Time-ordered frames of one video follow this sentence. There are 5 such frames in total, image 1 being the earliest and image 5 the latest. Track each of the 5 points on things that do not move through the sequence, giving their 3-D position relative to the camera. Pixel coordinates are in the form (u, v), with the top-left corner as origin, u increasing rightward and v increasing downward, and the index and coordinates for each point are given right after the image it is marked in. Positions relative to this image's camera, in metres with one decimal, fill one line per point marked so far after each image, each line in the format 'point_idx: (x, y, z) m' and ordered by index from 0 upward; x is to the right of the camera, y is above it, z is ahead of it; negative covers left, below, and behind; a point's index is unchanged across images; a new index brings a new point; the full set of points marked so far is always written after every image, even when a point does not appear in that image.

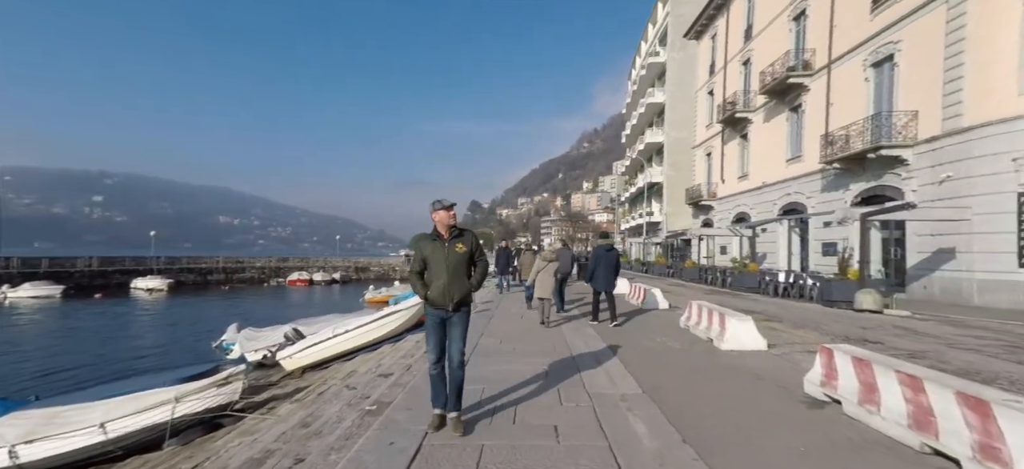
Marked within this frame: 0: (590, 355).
0: (+1.2, -1.8, +7.5) m
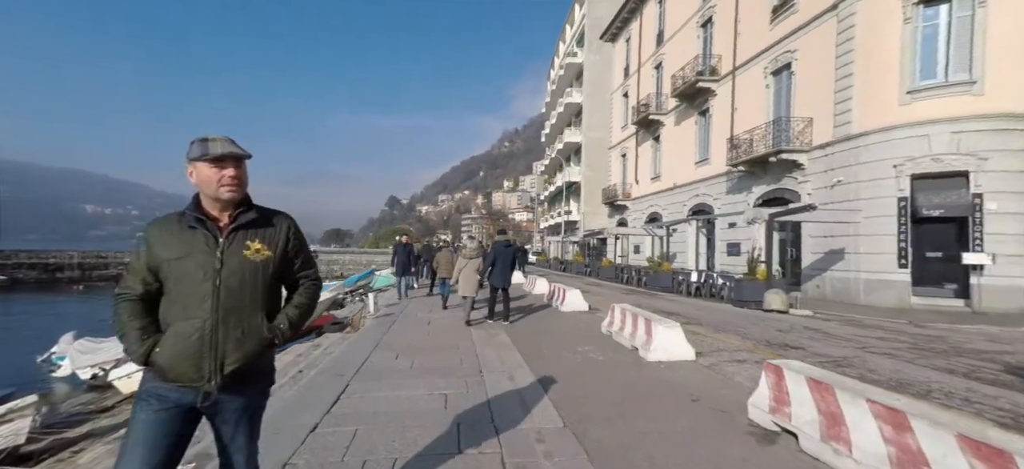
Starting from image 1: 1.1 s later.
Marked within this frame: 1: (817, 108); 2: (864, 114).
0: (-0.1, -1.8, +6.3) m
1: (+11.7, +4.8, +19.0) m
2: (+11.9, +4.1, +16.9) m
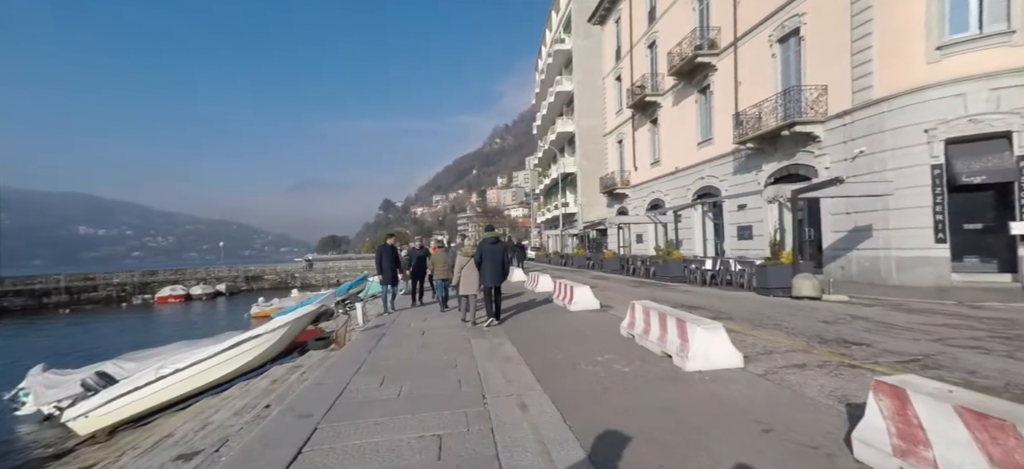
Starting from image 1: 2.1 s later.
0: (0.0, -1.7, +5.0) m
1: (+11.4, +5.6, +17.6) m
2: (+11.7, +4.9, +15.5) m
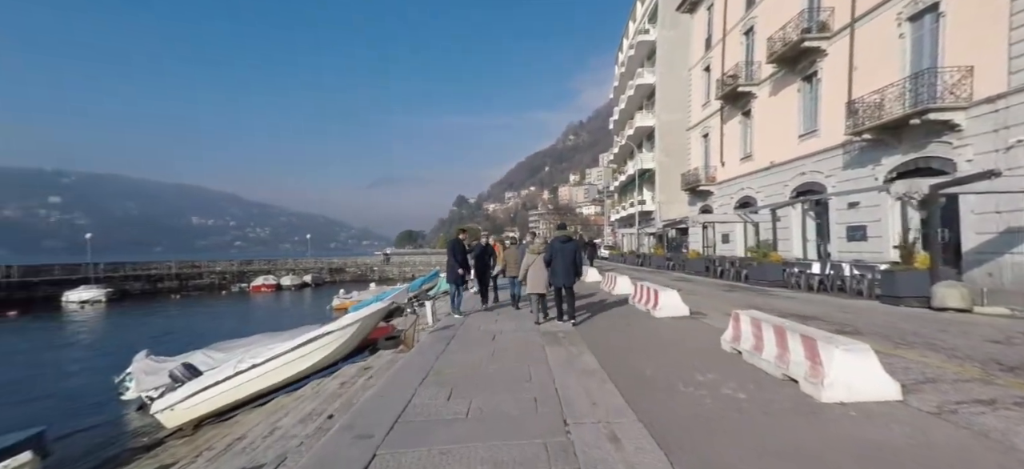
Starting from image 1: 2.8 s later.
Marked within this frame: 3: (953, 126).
0: (+0.8, -1.6, +4.0) m
1: (+13.9, +5.5, +14.9) m
2: (+13.9, +4.8, +12.7) m
3: (+13.8, +3.4, +15.6) m
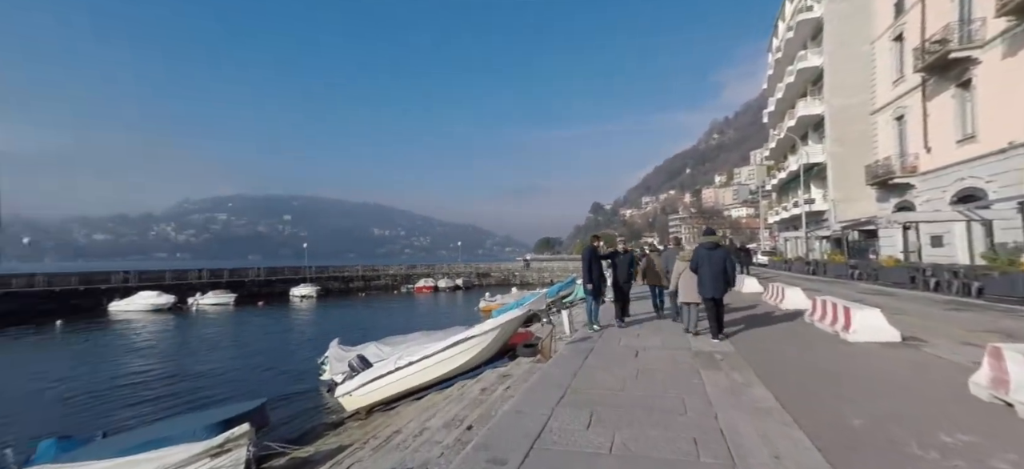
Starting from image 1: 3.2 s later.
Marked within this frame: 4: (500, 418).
0: (+1.7, -1.6, +1.9) m
1: (+17.3, +5.6, +8.9) m
2: (+16.7, +4.9, +6.9) m
3: (+17.4, +3.5, +9.7) m
4: (-0.1, -1.8, +4.6) m
